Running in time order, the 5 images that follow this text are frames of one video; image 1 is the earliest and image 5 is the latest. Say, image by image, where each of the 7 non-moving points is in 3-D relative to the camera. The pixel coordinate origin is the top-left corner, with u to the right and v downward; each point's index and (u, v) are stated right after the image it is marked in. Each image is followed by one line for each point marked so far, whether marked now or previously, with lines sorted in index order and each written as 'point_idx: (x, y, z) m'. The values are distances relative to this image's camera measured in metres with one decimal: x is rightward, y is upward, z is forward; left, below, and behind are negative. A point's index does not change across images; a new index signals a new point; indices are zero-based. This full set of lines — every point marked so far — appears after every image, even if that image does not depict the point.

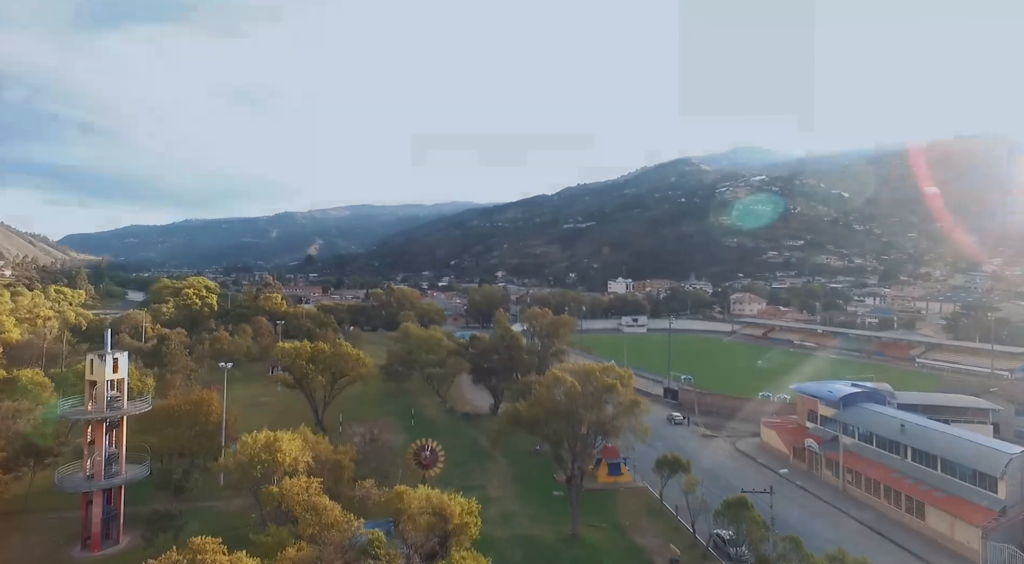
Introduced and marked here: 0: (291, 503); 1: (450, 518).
0: (-6.1, -6.0, +16.7) m
1: (-1.7, -6.5, +16.9) m
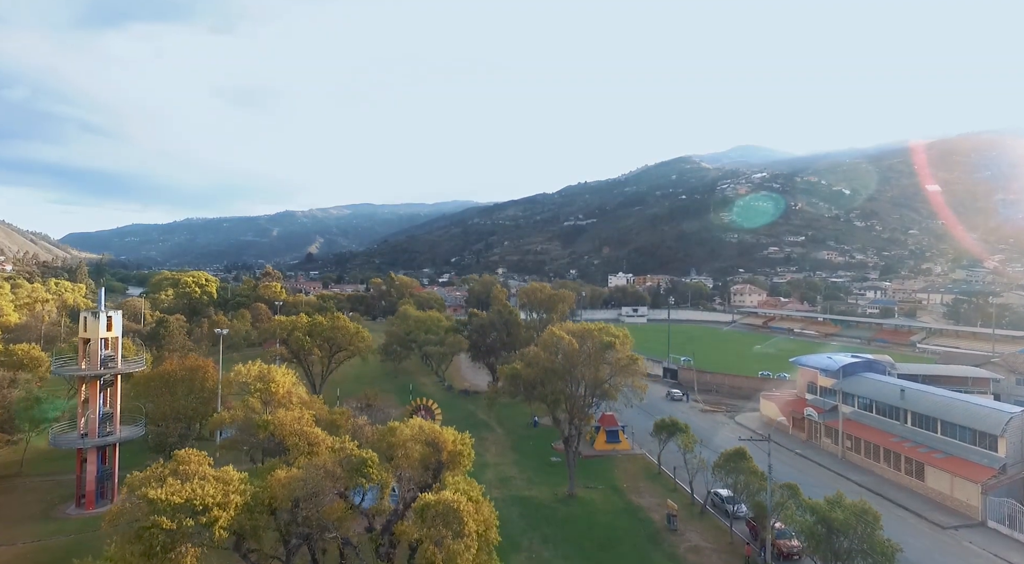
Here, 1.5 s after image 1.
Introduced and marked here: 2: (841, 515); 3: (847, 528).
0: (-6.3, -4.0, +16.5) m
1: (-1.9, -4.5, +16.7) m
2: (+10.1, -7.1, +18.8) m
3: (+10.2, -7.4, +18.6) m
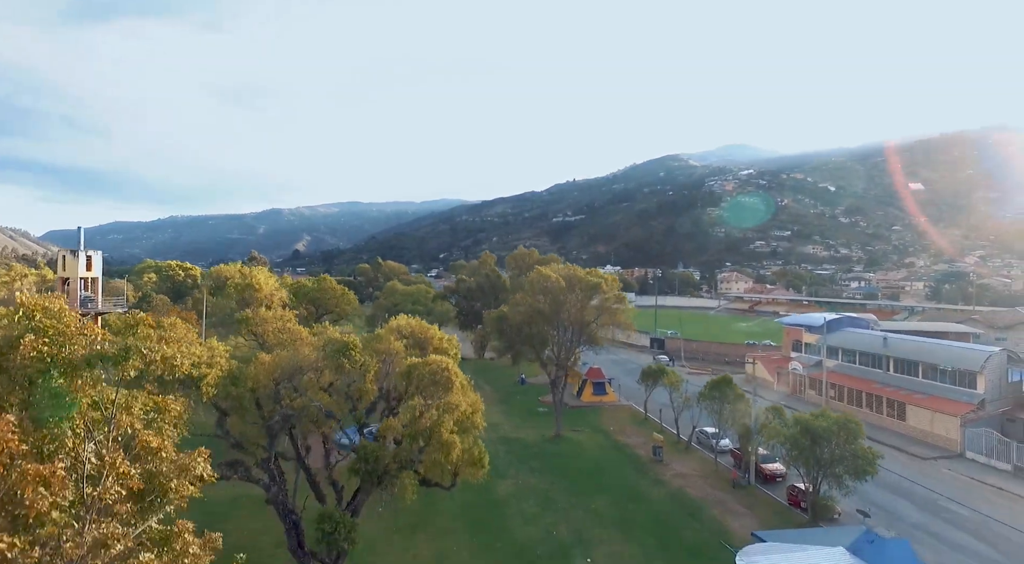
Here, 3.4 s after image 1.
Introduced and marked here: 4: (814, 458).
0: (-6.6, -1.3, +16.4) m
1: (-2.3, -1.8, +16.7) m
2: (+9.7, -4.4, +19.0) m
3: (+9.8, -4.7, +18.8) m
4: (+9.5, -5.5, +19.2) m
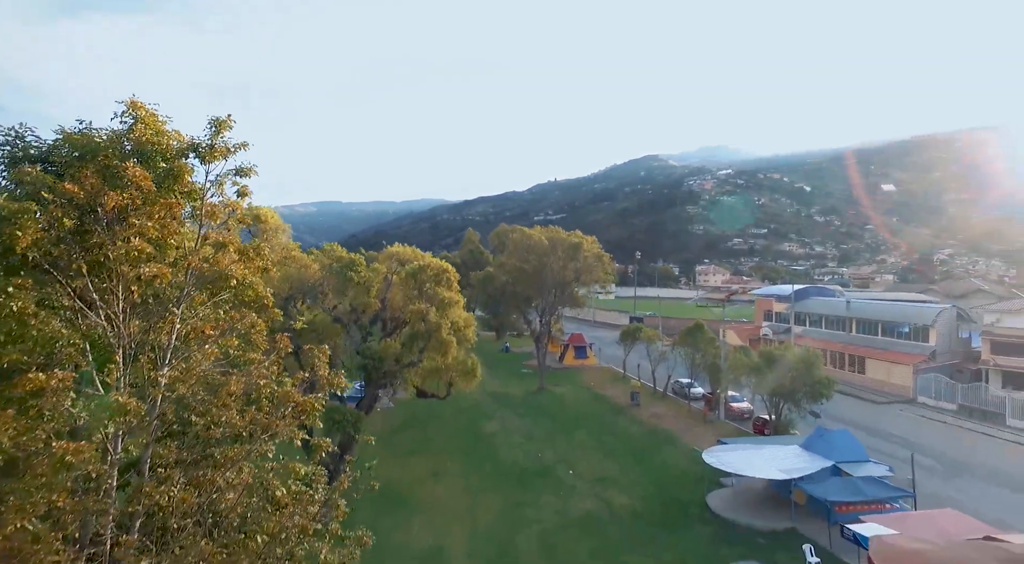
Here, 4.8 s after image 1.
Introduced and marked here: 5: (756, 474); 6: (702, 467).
0: (-7.0, +0.7, +17.7) m
1: (-2.6, +0.2, +18.1) m
2: (+9.3, -2.5, +20.8) m
3: (+9.3, -2.8, +20.6) m
4: (+9.1, -3.6, +20.9) m
5: (+5.8, -4.5, +14.6) m
6: (+5.8, -5.6, +18.5) m
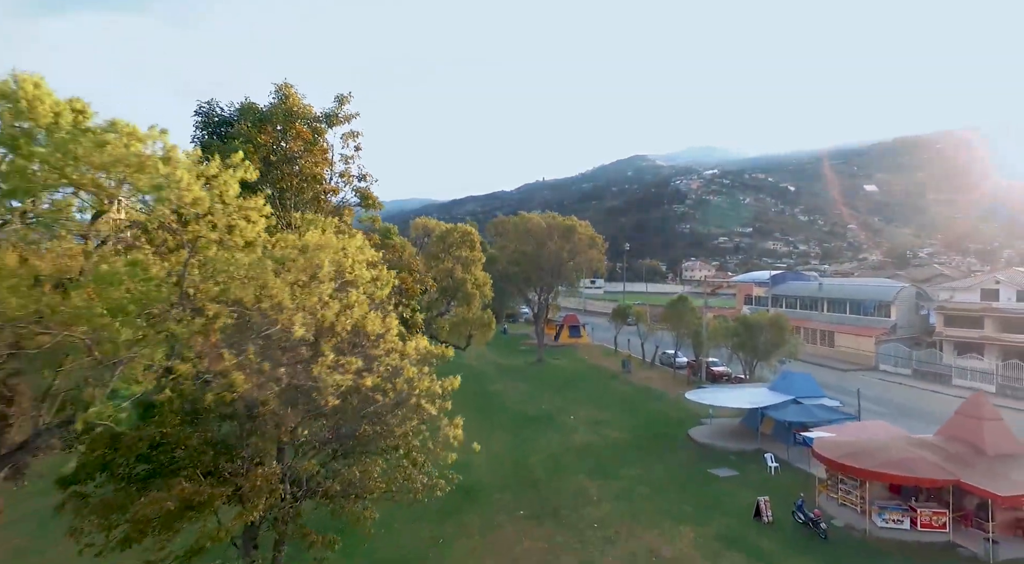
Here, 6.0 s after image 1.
0: (-6.7, +1.7, +20.3) m
1: (-2.3, +1.2, +20.8) m
2: (+9.5, -1.4, +23.7) m
3: (+9.6, -1.7, +23.5) m
4: (+9.3, -2.5, +23.8) m
5: (+6.2, -3.5, +17.4) m
6: (+6.0, -4.6, +21.3) m
